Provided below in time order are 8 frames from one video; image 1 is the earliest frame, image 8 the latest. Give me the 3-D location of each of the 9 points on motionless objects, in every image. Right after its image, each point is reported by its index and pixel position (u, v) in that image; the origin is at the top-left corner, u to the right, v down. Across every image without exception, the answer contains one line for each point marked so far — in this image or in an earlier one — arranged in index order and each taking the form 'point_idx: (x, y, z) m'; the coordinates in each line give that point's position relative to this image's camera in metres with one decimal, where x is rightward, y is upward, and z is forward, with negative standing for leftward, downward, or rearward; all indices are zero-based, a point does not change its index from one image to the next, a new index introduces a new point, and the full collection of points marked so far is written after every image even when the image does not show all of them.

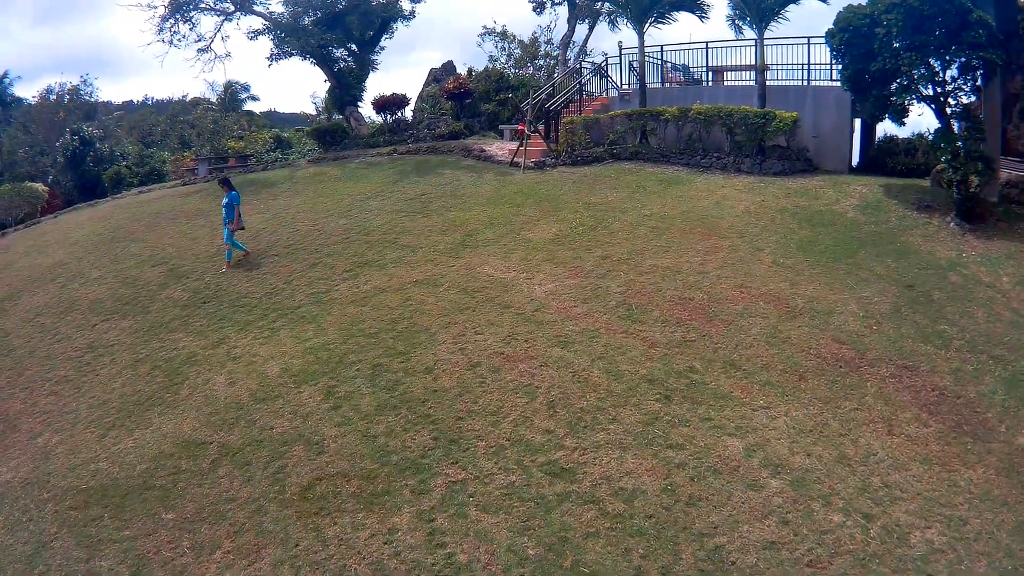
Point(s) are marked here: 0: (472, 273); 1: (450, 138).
0: (-0.5, +0.2, +8.9) m
1: (-1.2, +2.7, +13.6) m
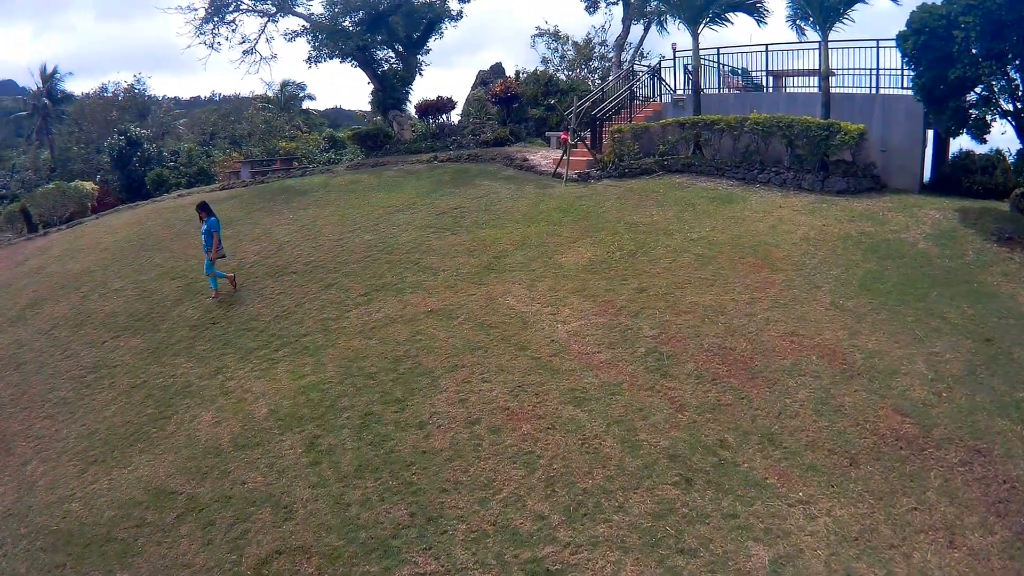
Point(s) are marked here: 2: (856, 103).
0: (-0.2, -0.2, +8.0) m
1: (-0.3, +2.4, +12.7) m
2: (+5.1, +2.7, +11.2) m
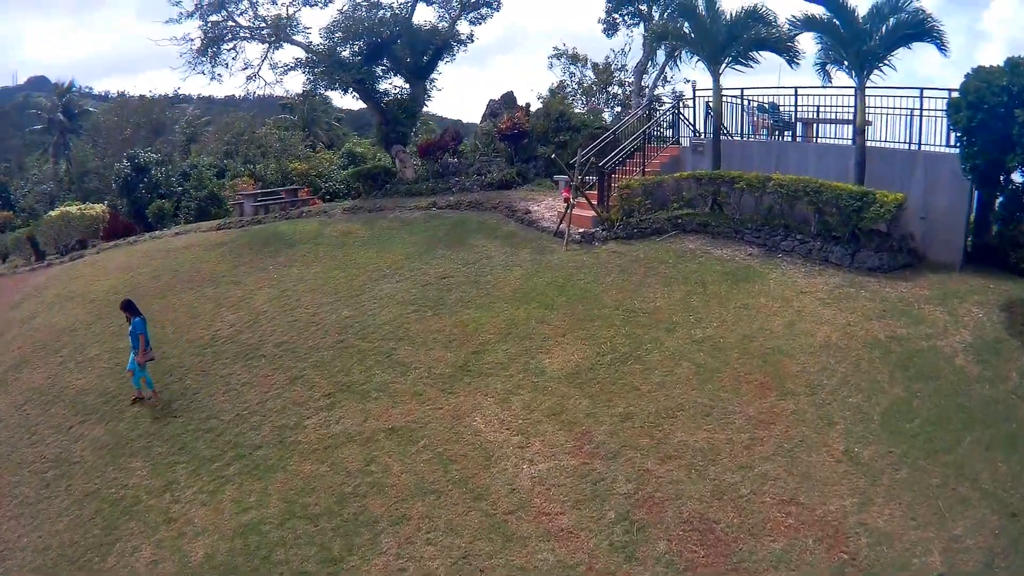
0: (-0.5, -1.3, +7.2) m
1: (-0.2, +1.5, +11.8) m
2: (+5.1, +1.7, +9.8) m
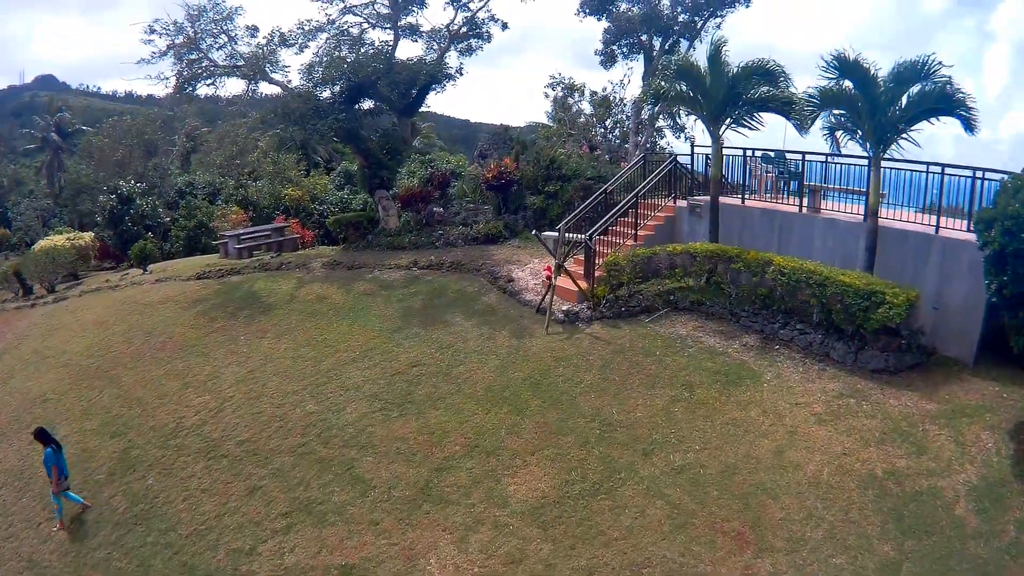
0: (-0.9, -2.6, +6.9) m
1: (-0.4, +0.6, +11.2) m
2: (+4.8, +0.6, +8.9) m
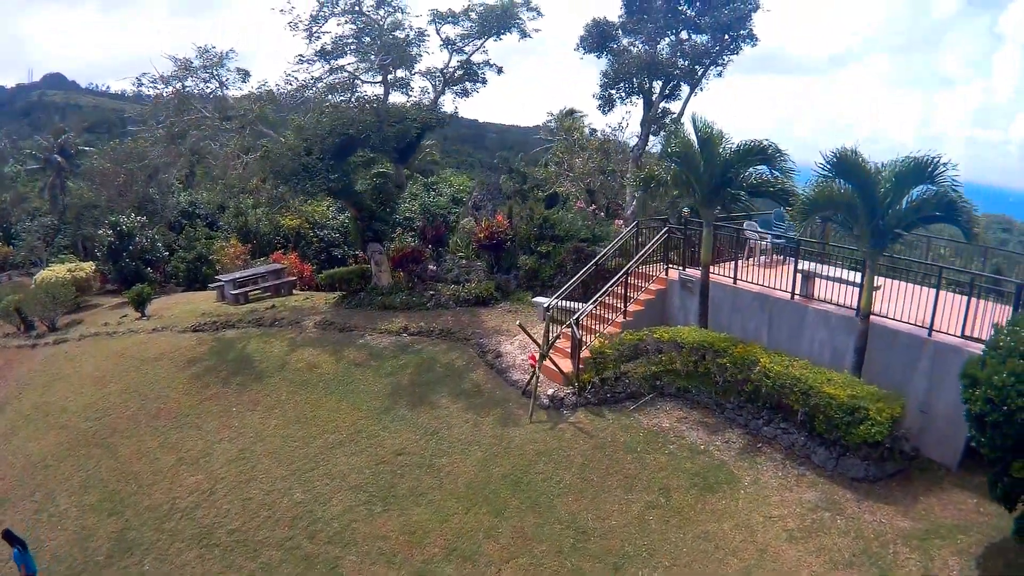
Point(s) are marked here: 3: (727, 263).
0: (-1.2, -3.9, +7.2) m
1: (-0.6, -0.3, +11.2) m
2: (+4.6, -0.6, +8.9) m
3: (+3.1, +0.3, +11.0) m
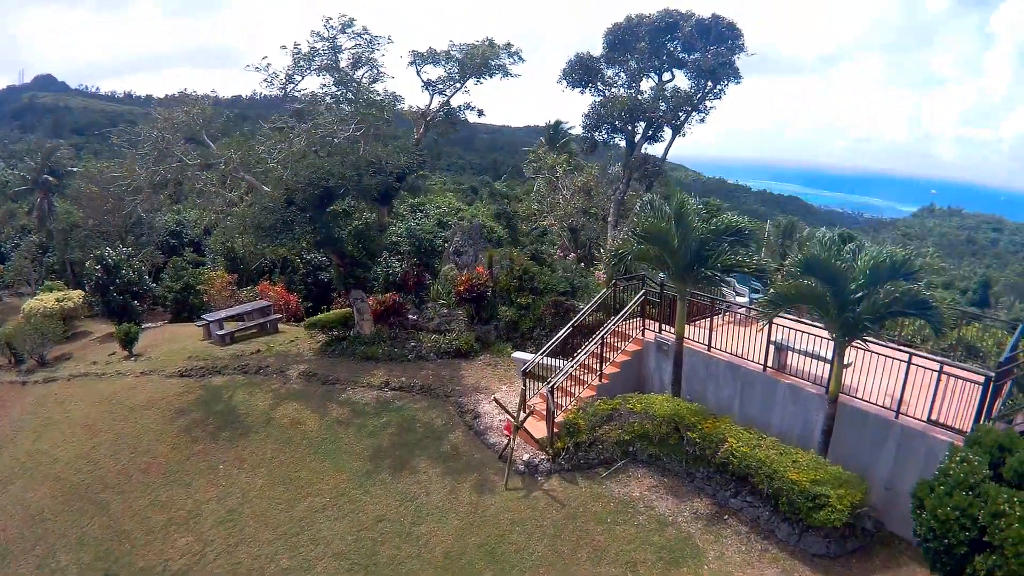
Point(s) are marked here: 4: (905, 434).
0: (-1.5, -4.9, +7.7) m
1: (-0.9, -1.1, +11.4) m
2: (+4.3, -1.6, +9.1) m
3: (+2.8, -0.5, +11.1) m
4: (+4.5, -1.7, +8.7) m
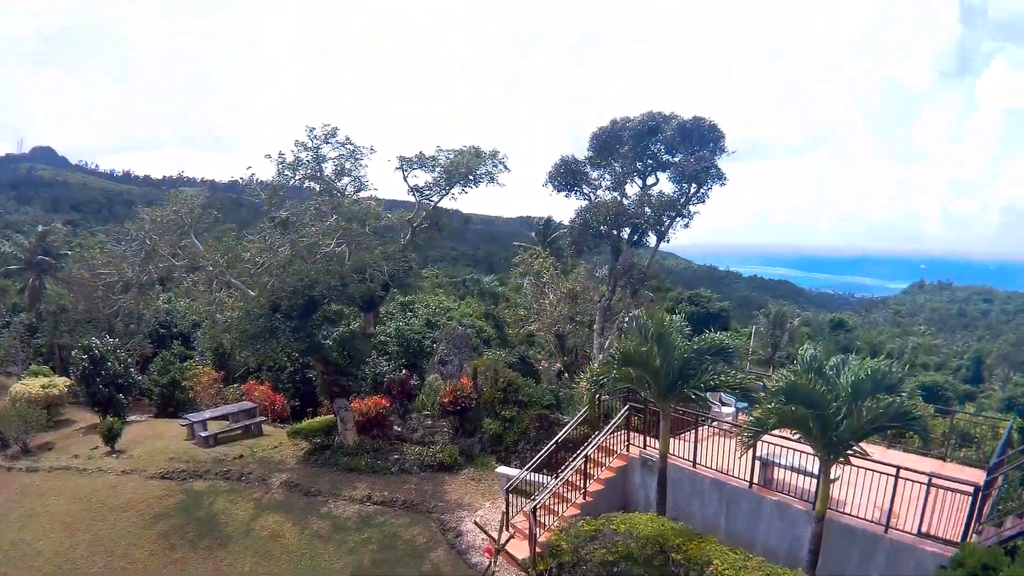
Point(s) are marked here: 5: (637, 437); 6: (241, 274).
0: (-1.7, -6.3, +7.3) m
1: (-1.1, -2.8, +11.3) m
2: (+4.1, -3.1, +9.0) m
3: (+2.6, -2.2, +11.0) m
4: (+4.3, -3.2, +8.6) m
5: (+1.8, -2.1, +10.8) m
6: (-4.4, +0.1, +12.1) m
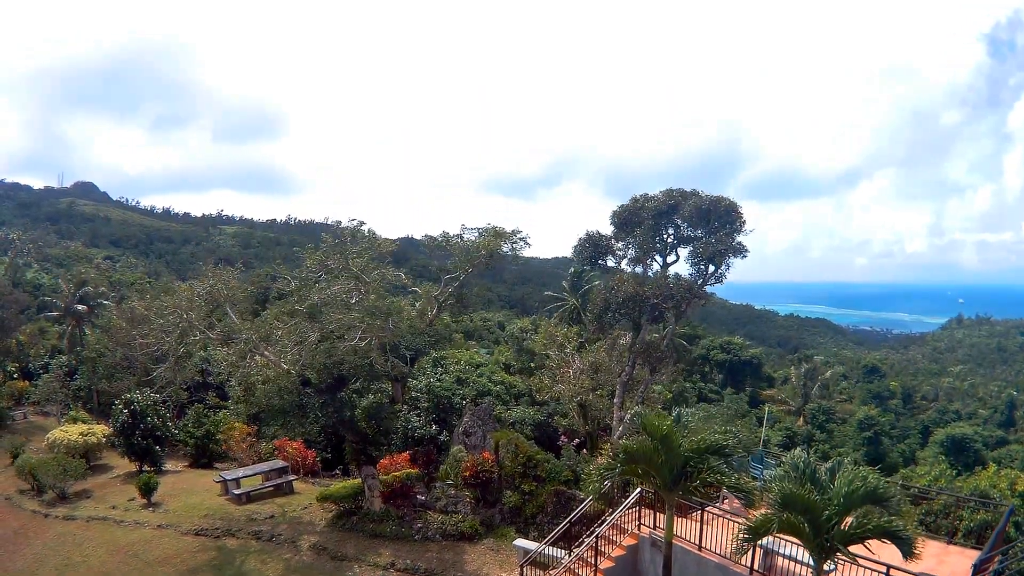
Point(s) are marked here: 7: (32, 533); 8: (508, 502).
0: (-1.7, -7.5, +7.8) m
1: (-0.8, -3.9, +11.7) m
2: (+4.2, -4.3, +9.1) m
3: (+2.8, -3.3, +11.3) m
4: (+4.4, -4.4, +8.7) m
5: (+2.1, -3.2, +11.1) m
6: (-4.1, -1.0, +12.6) m
7: (-8.7, -4.8, +13.7) m
8: (-0.1, -3.3, +11.9) m
